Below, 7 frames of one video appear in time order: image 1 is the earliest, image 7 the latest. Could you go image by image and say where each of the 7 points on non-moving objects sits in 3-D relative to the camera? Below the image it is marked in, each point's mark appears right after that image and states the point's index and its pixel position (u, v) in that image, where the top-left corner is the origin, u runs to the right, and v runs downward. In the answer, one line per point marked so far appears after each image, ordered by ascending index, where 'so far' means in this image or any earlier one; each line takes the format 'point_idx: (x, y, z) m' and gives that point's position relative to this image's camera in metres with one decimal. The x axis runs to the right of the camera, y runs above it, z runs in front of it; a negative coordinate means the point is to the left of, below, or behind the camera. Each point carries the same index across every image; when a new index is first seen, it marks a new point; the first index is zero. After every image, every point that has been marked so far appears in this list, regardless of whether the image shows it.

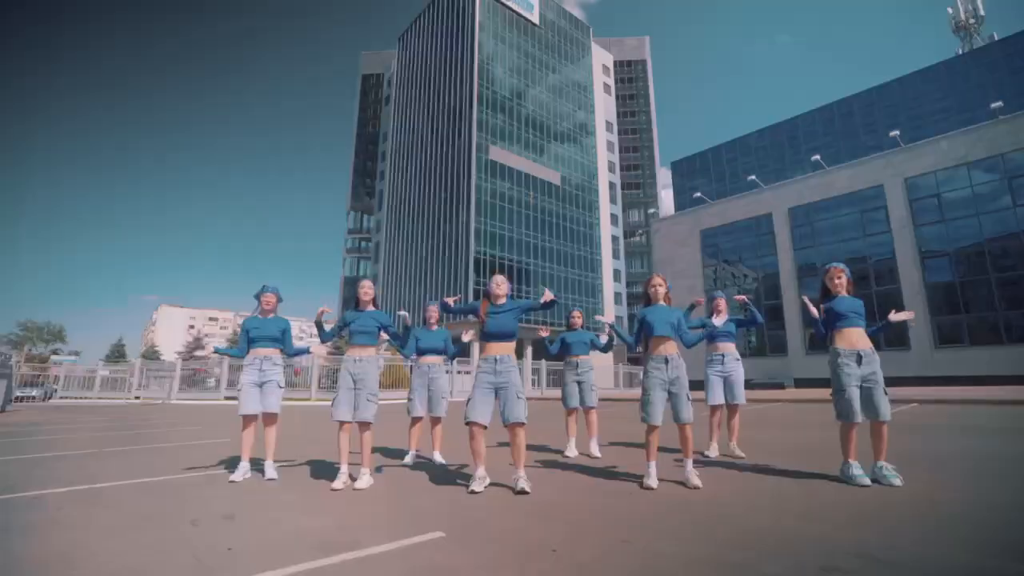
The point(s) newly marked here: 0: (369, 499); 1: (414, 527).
0: (-1.1, -1.6, +3.8) m
1: (-0.6, -1.6, +3.2) m
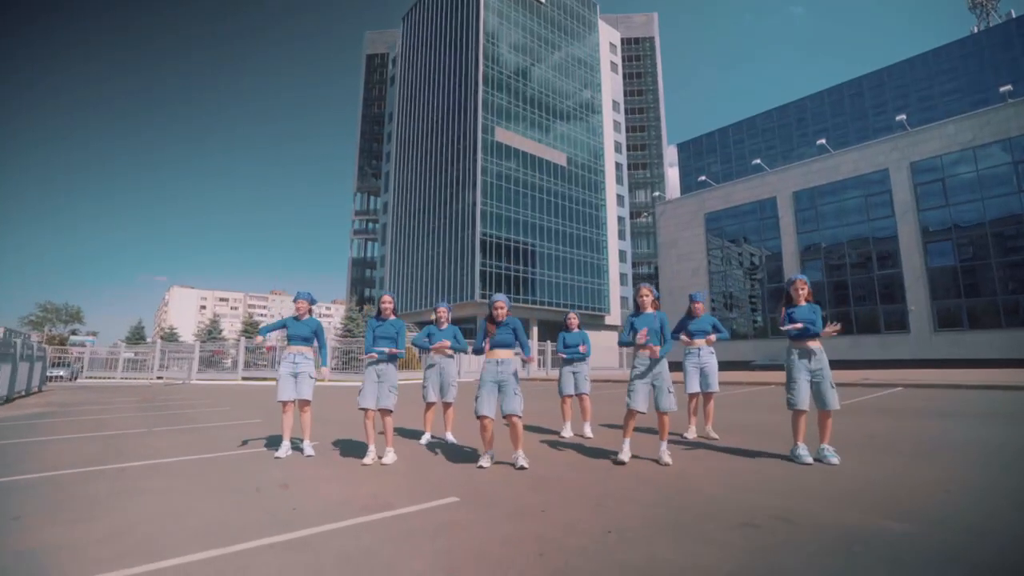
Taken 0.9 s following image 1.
0: (-1.1, -1.7, +4.5) m
1: (-0.6, -1.7, +3.9) m
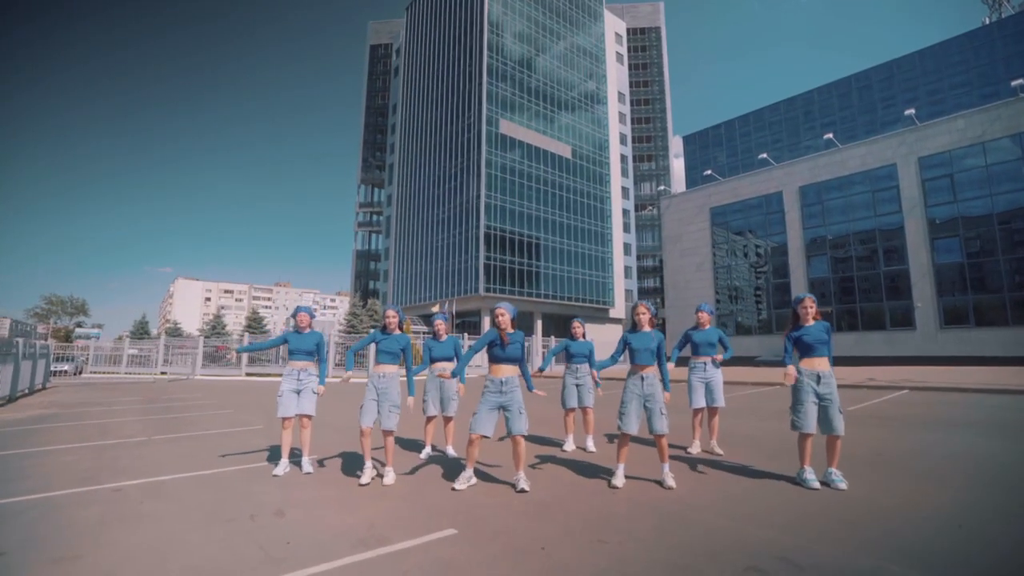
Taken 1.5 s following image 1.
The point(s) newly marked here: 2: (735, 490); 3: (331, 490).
0: (-1.1, -1.9, +4.5) m
1: (-0.6, -1.8, +3.9) m
2: (+2.2, -2.0, +4.8) m
3: (-1.7, -1.9, +4.7) m
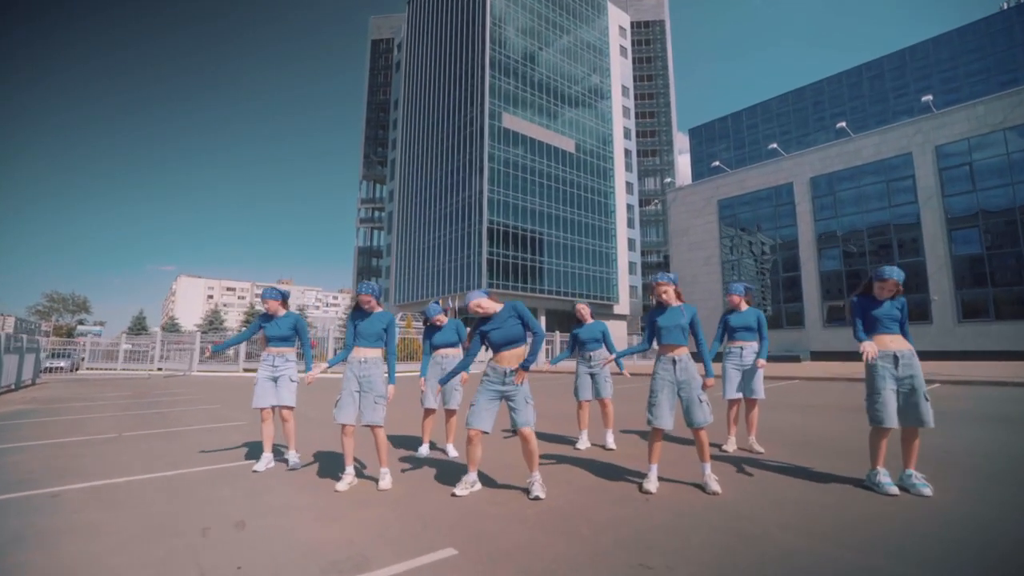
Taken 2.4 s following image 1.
0: (-1.0, -1.6, +3.8) m
1: (-0.5, -1.6, +3.1) m
2: (+2.3, -1.7, +4.1) m
3: (-1.6, -1.6, +4.0) m
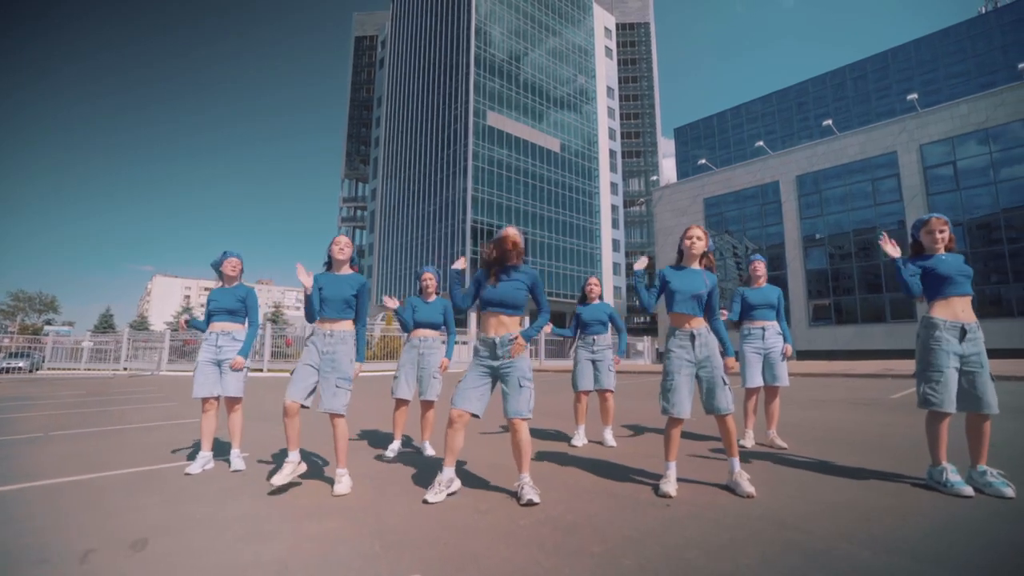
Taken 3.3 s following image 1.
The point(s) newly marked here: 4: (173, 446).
0: (-1.1, -1.4, +3.0) m
1: (-0.6, -1.3, +2.4) m
2: (+2.2, -1.5, +3.4) m
3: (-1.7, -1.4, +3.2) m
4: (-3.7, -1.7, +5.5) m
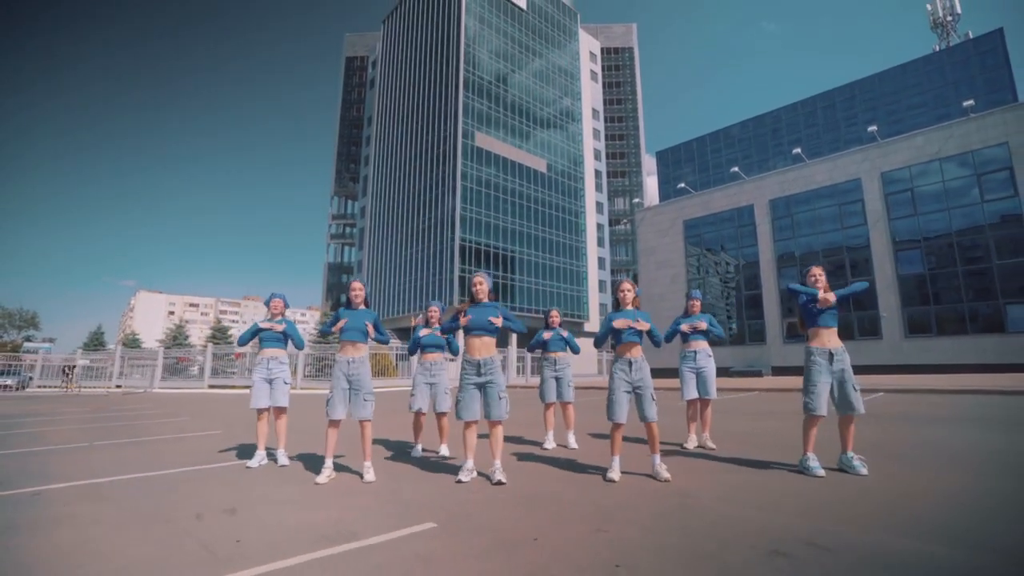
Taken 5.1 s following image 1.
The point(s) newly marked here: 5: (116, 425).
0: (-1.2, -1.7, +4.0) m
1: (-0.7, -1.6, +3.4) m
2: (+2.1, -1.8, +4.5) m
3: (-1.8, -1.7, +4.2) m
4: (-3.9, -2.1, +6.4) m
5: (-8.4, -2.9, +10.5) m
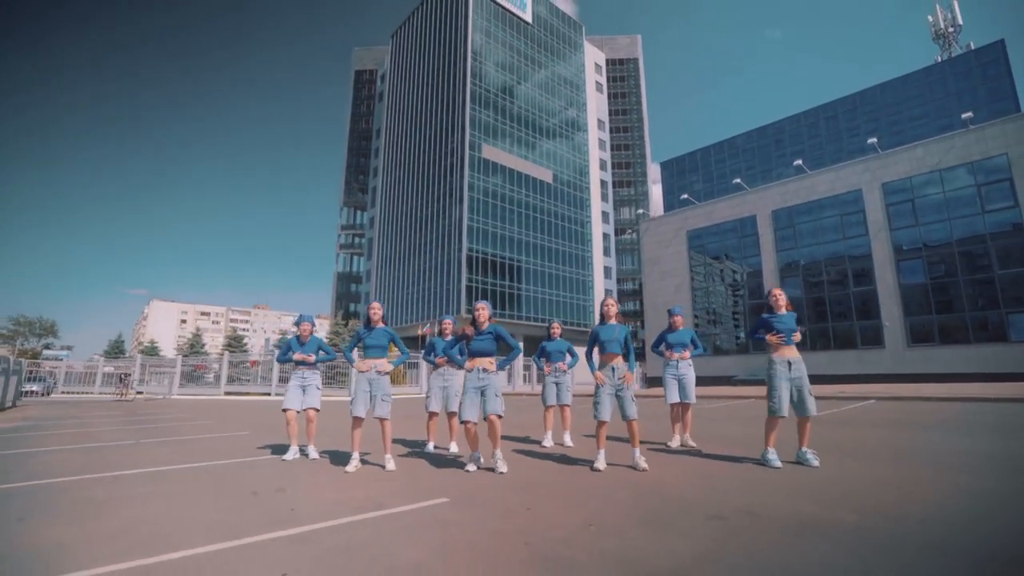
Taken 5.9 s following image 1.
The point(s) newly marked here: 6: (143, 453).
0: (-1.2, -1.8, +4.7) m
1: (-0.7, -1.8, +4.1) m
2: (+2.1, -2.0, +5.2) m
3: (-1.8, -1.9, +4.9) m
4: (-3.9, -2.3, +7.1) m
5: (-8.3, -3.2, +11.3) m
6: (-5.2, -2.3, +6.9) m
